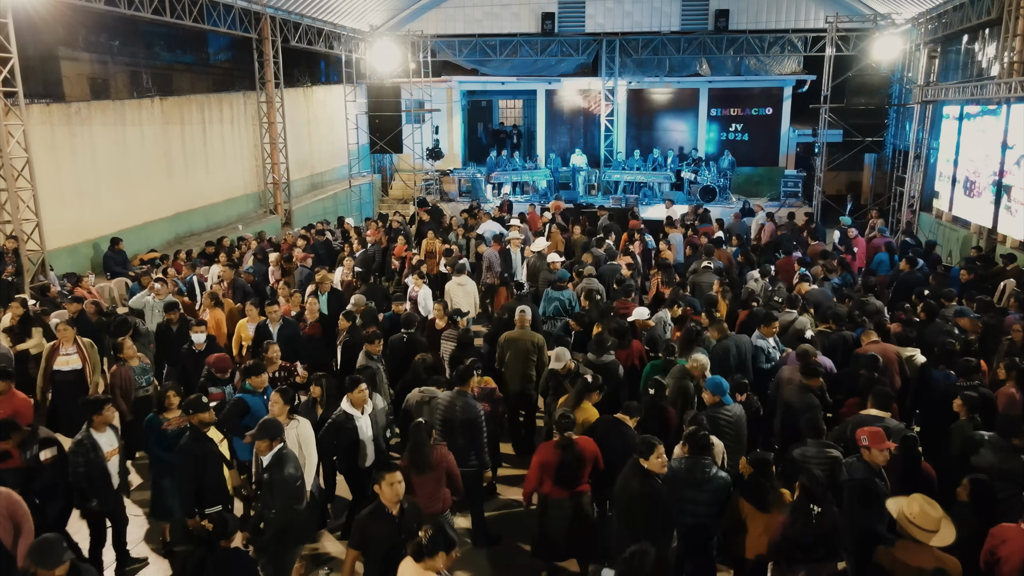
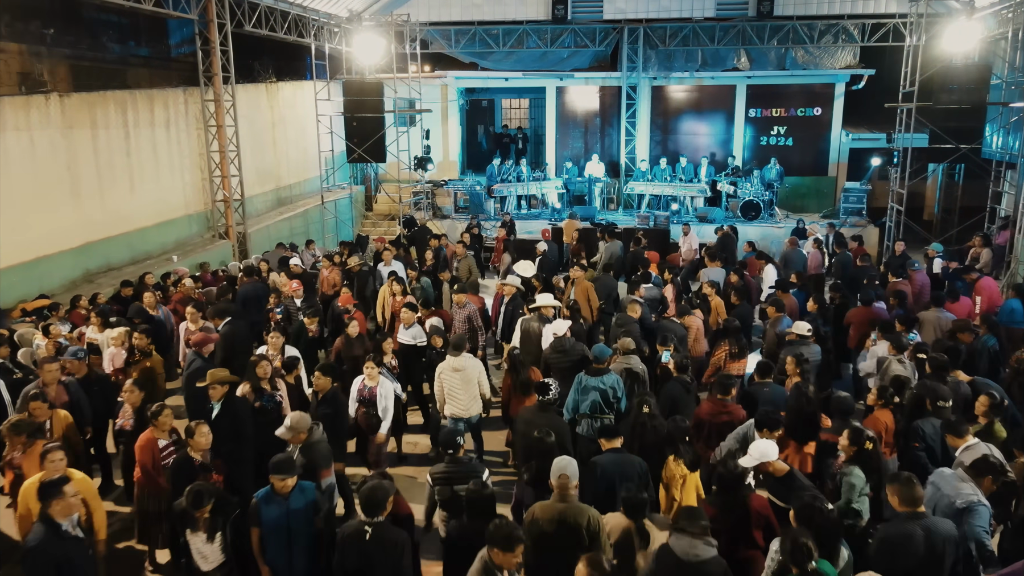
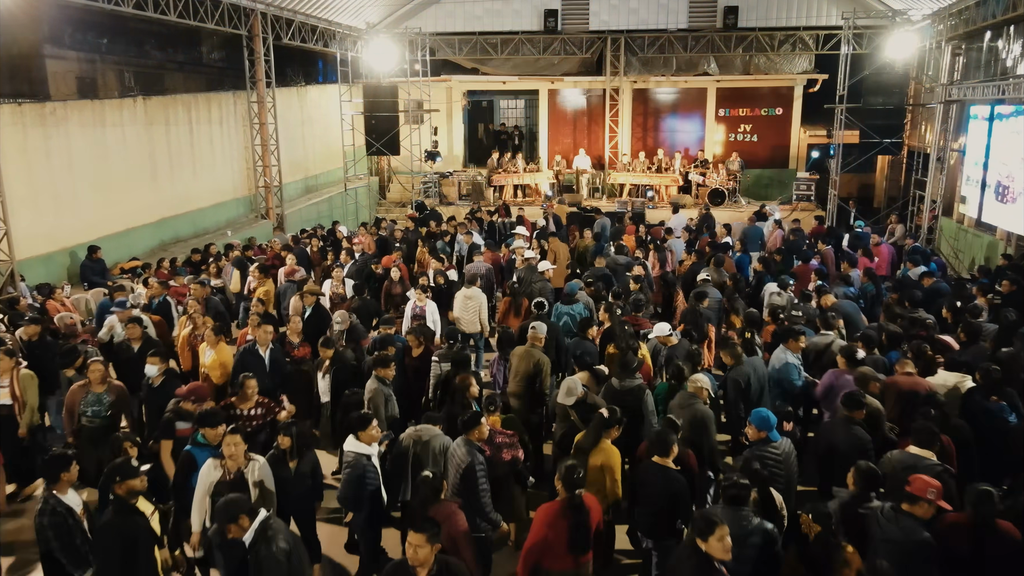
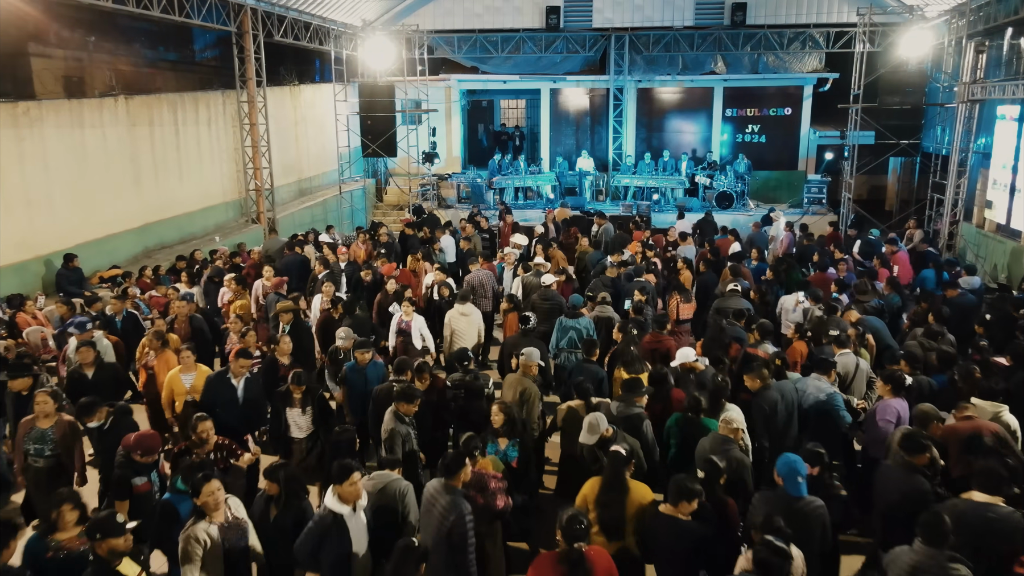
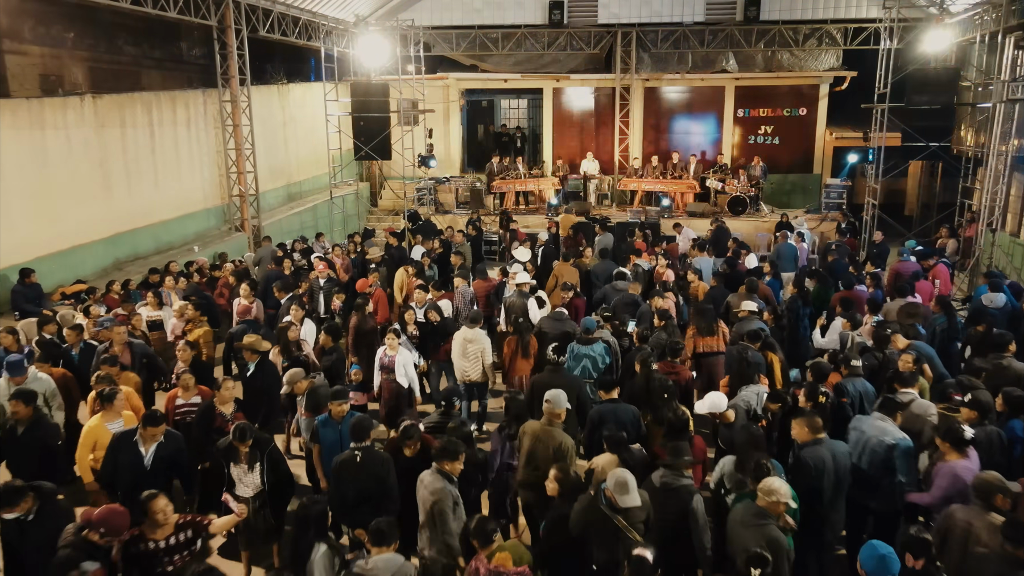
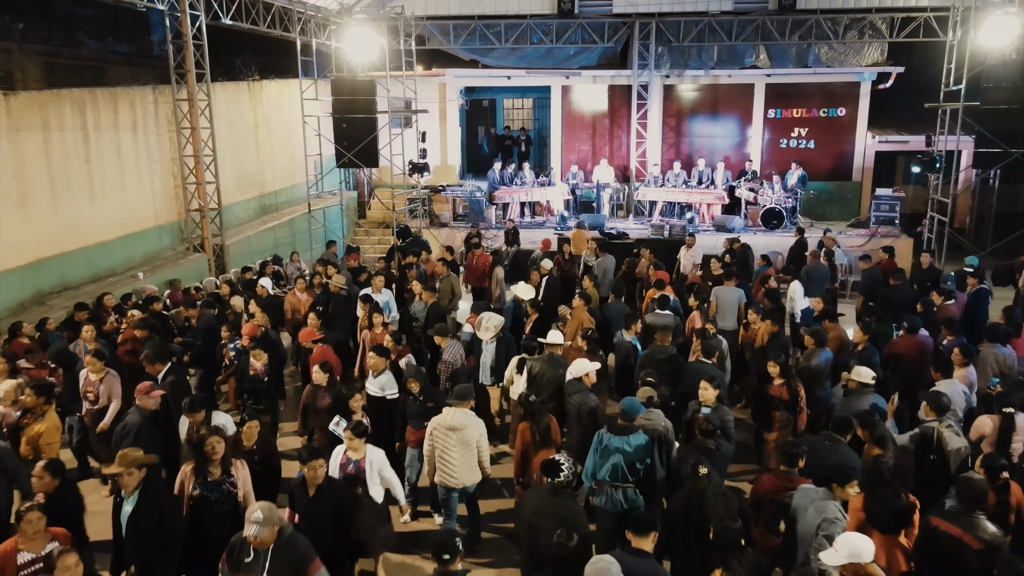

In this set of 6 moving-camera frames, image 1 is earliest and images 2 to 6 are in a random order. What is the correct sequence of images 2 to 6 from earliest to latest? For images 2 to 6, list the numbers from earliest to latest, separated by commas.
3, 4, 5, 2, 6
